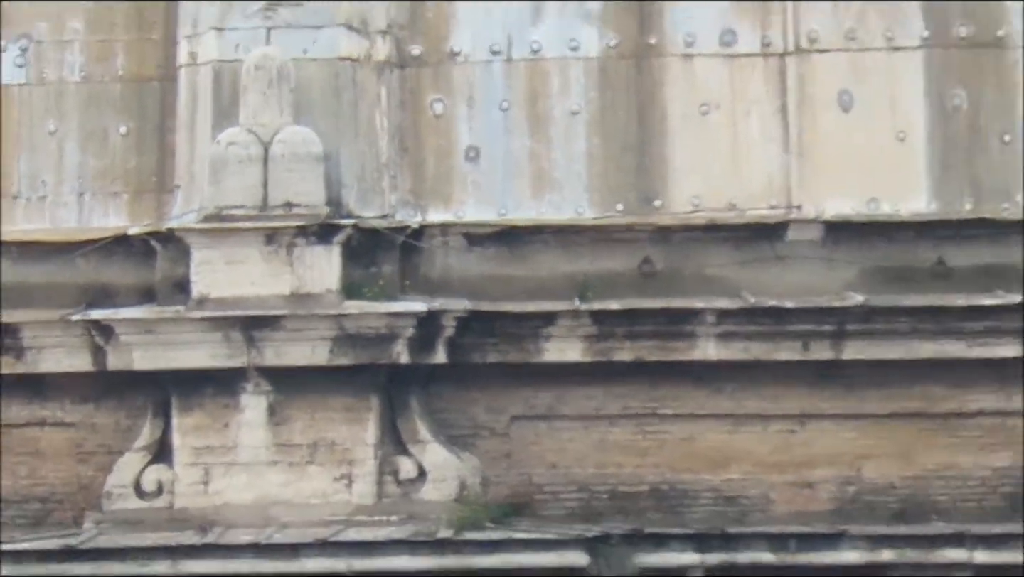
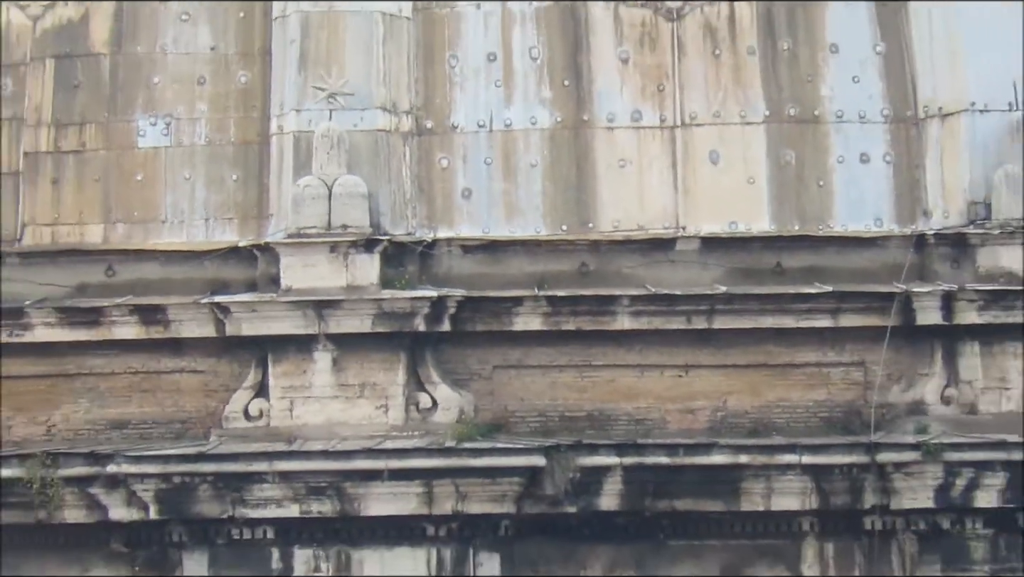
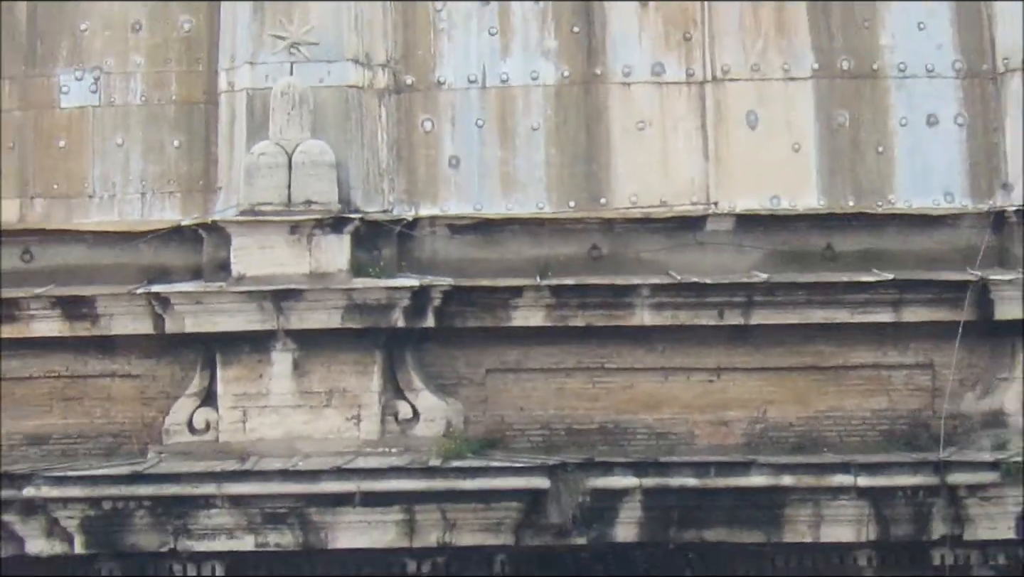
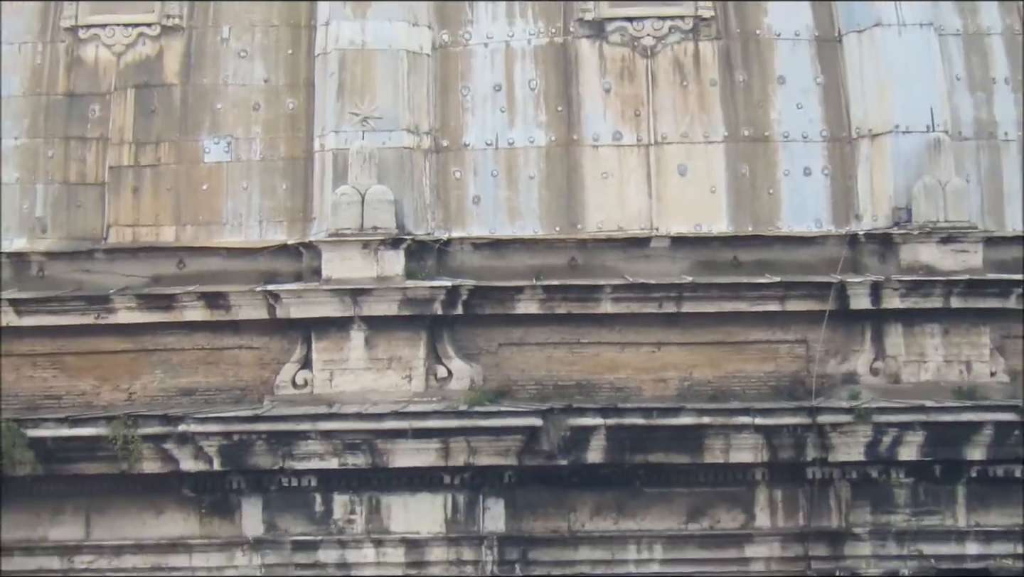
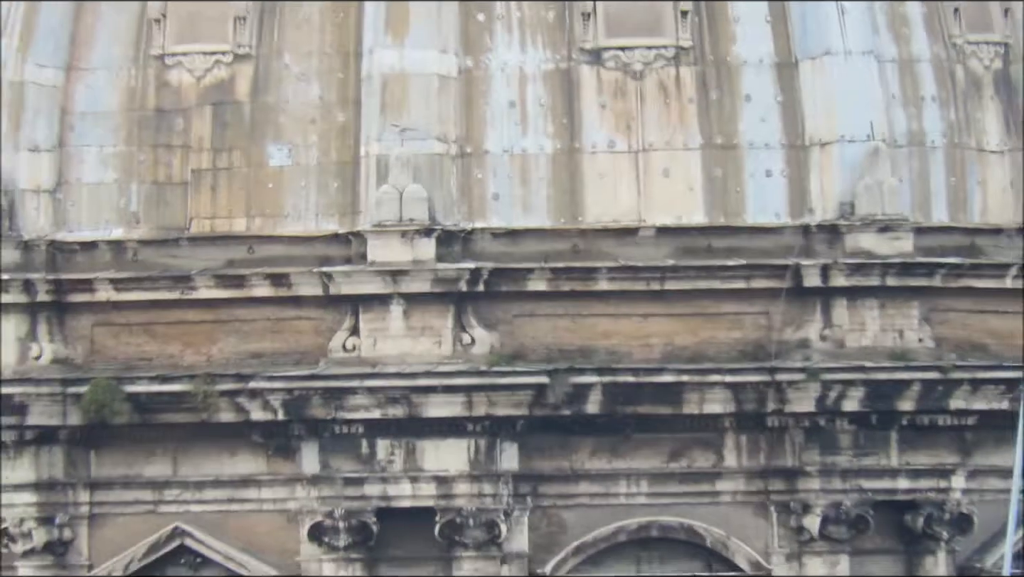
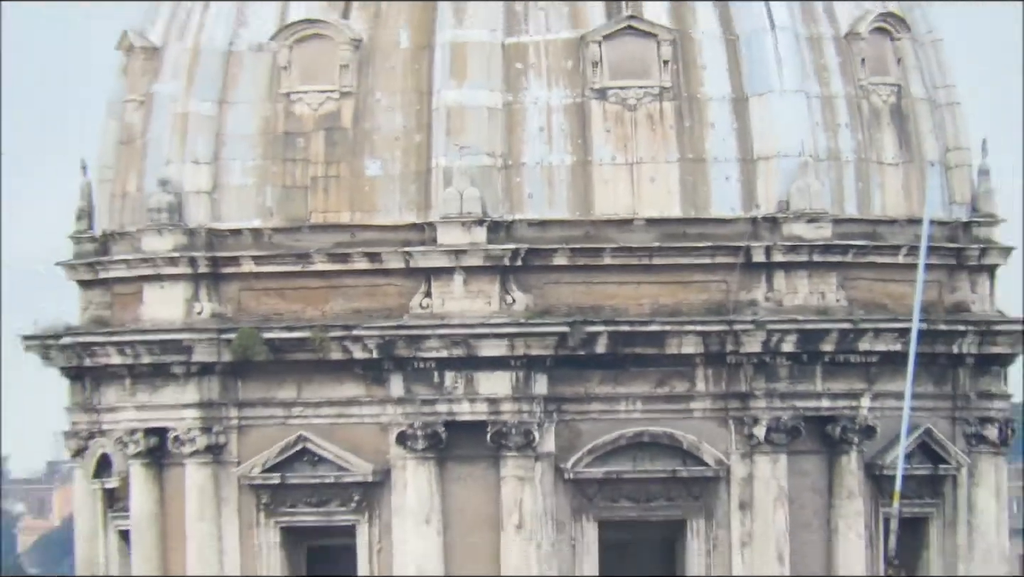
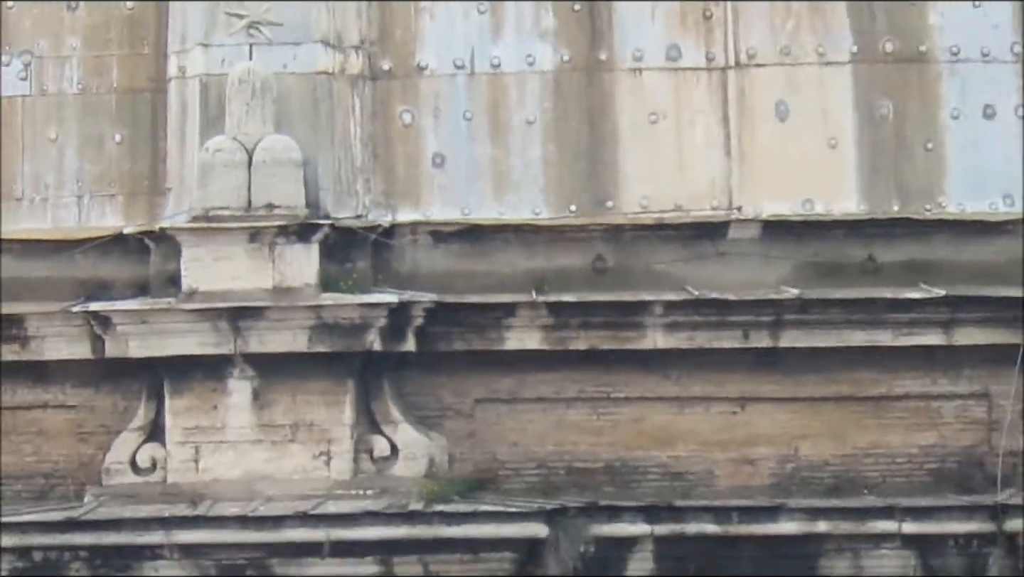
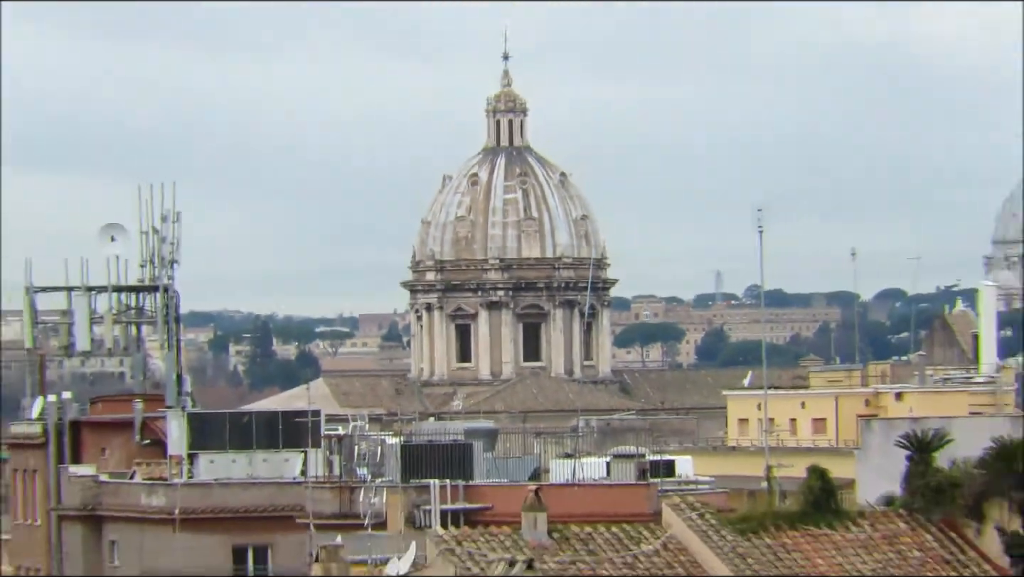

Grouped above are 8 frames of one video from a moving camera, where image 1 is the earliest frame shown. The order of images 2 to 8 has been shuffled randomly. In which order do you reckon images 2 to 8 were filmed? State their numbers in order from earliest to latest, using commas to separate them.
7, 3, 2, 4, 5, 6, 8
